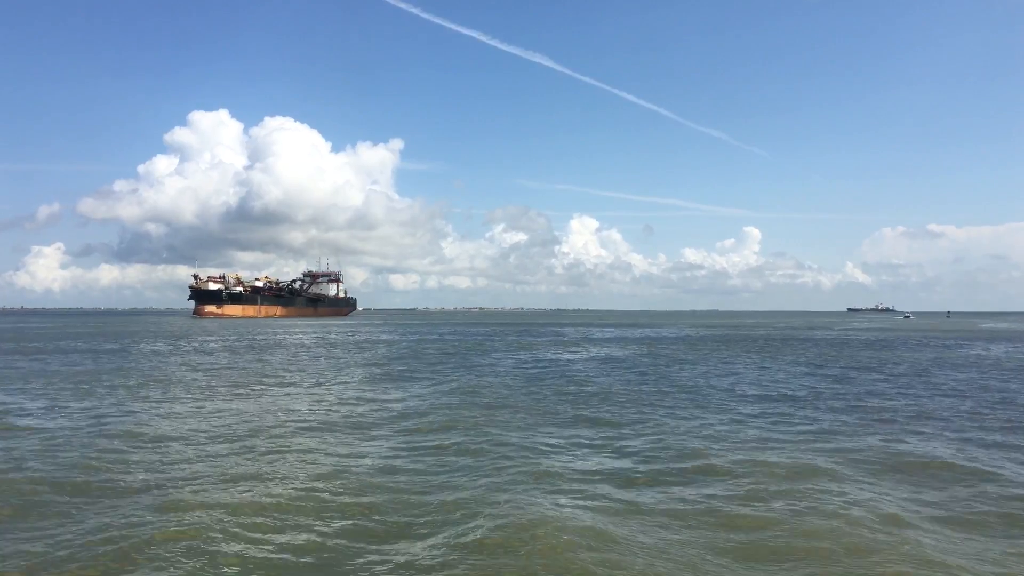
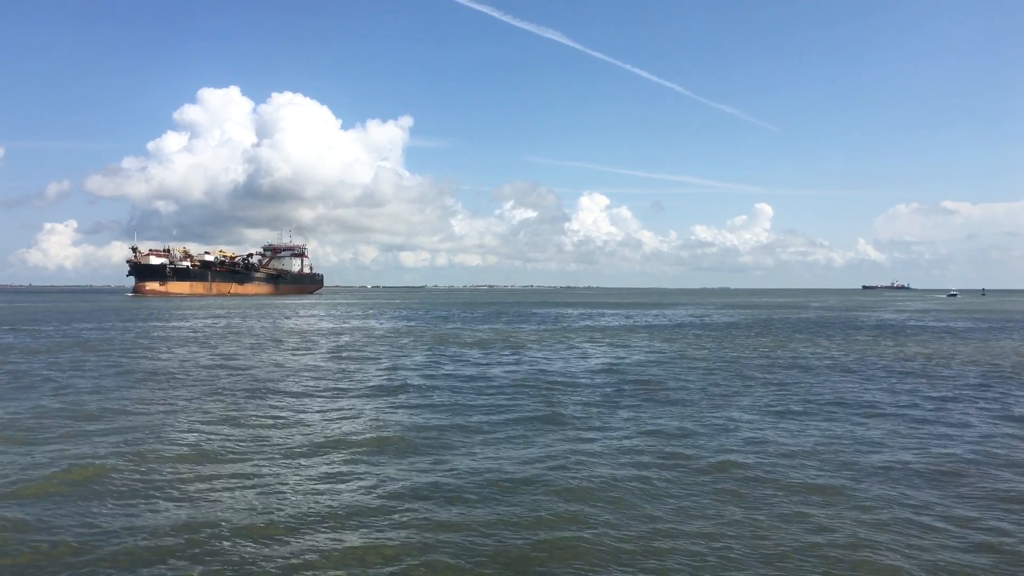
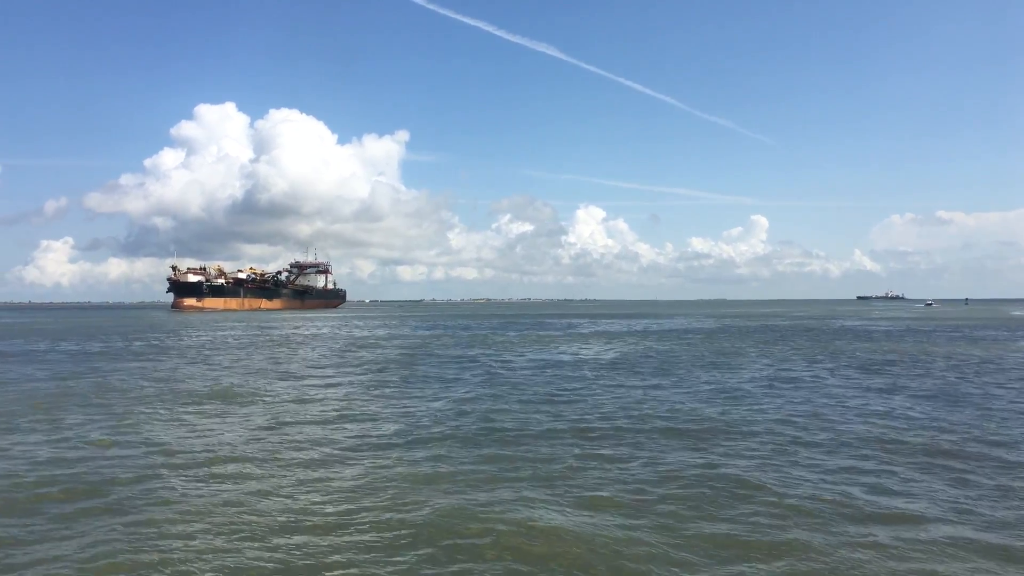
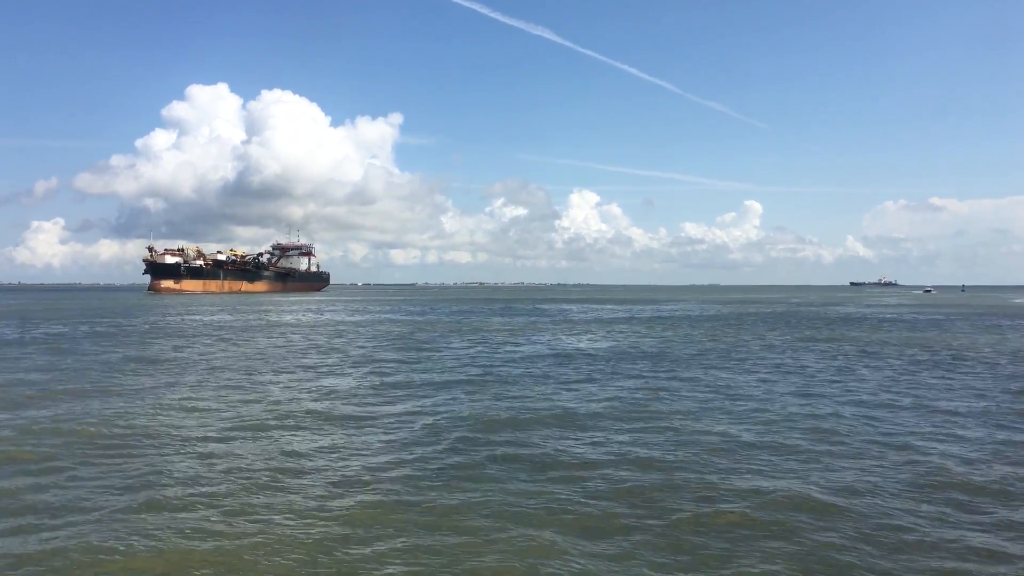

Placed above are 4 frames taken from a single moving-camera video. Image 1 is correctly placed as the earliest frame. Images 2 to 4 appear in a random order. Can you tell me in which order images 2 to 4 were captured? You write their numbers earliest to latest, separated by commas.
3, 4, 2
